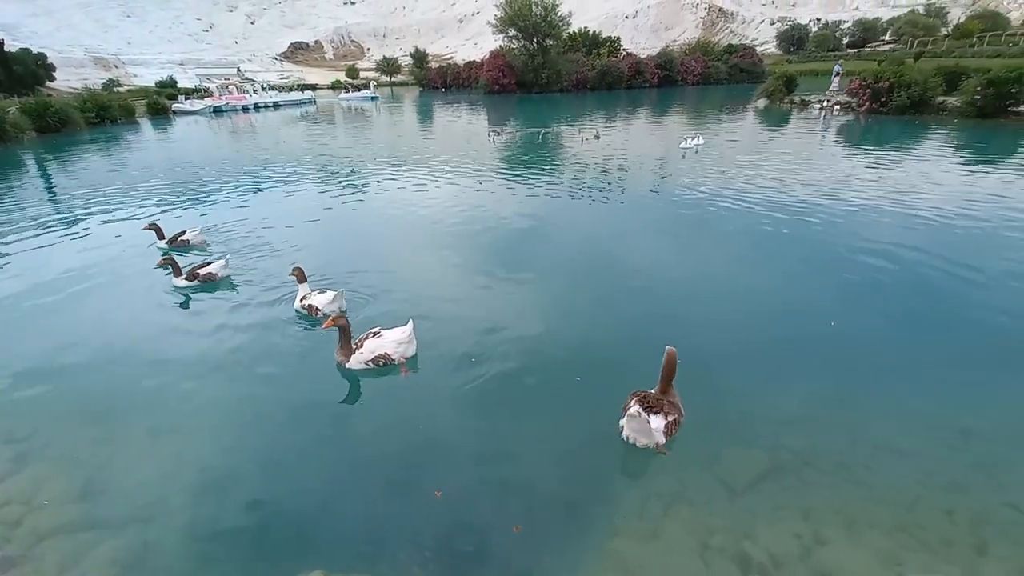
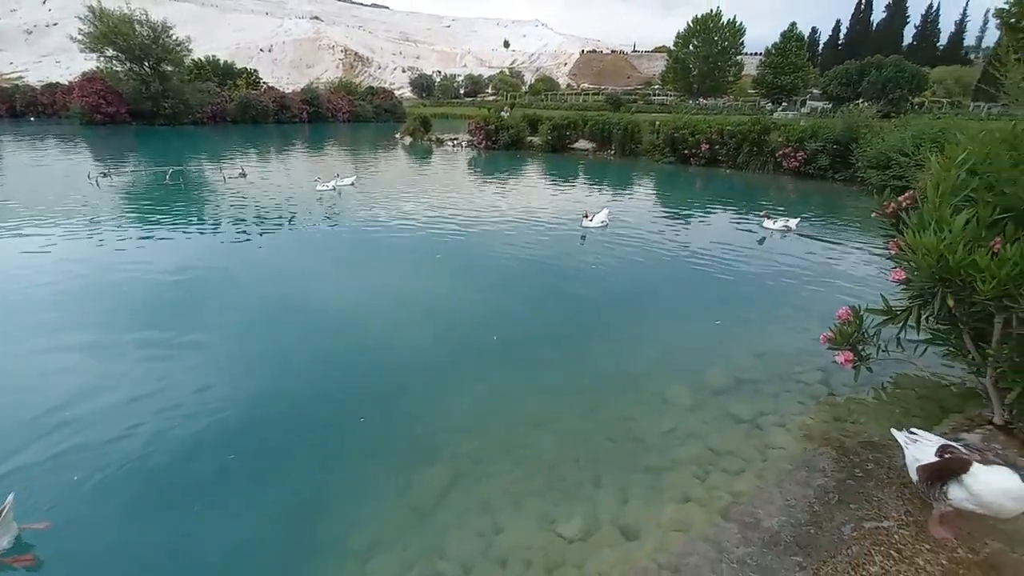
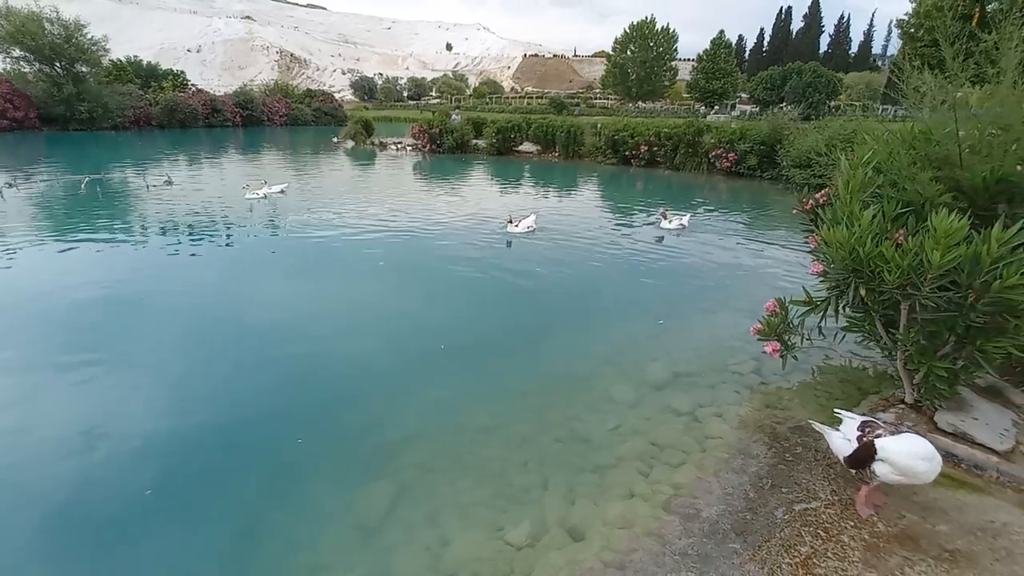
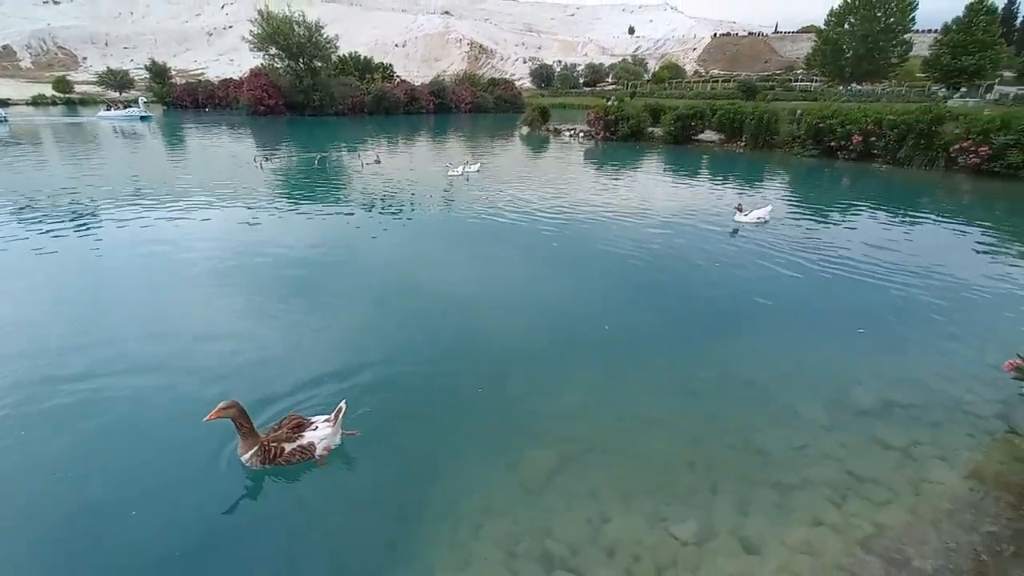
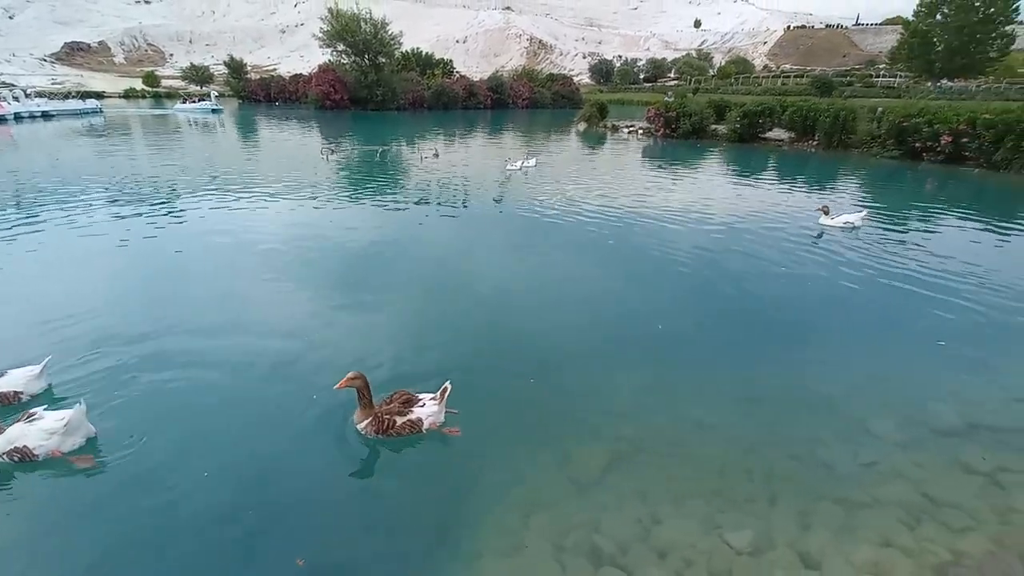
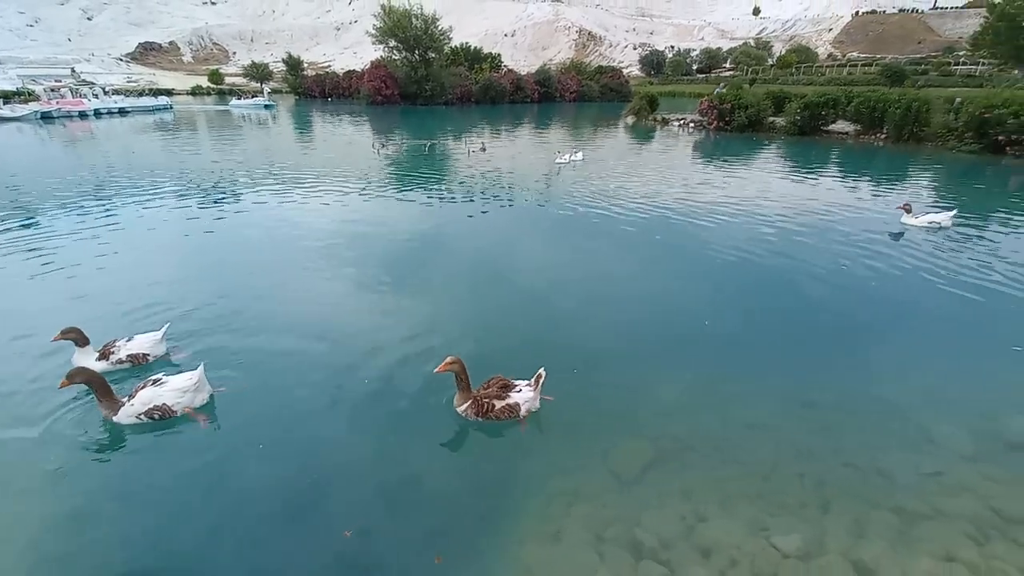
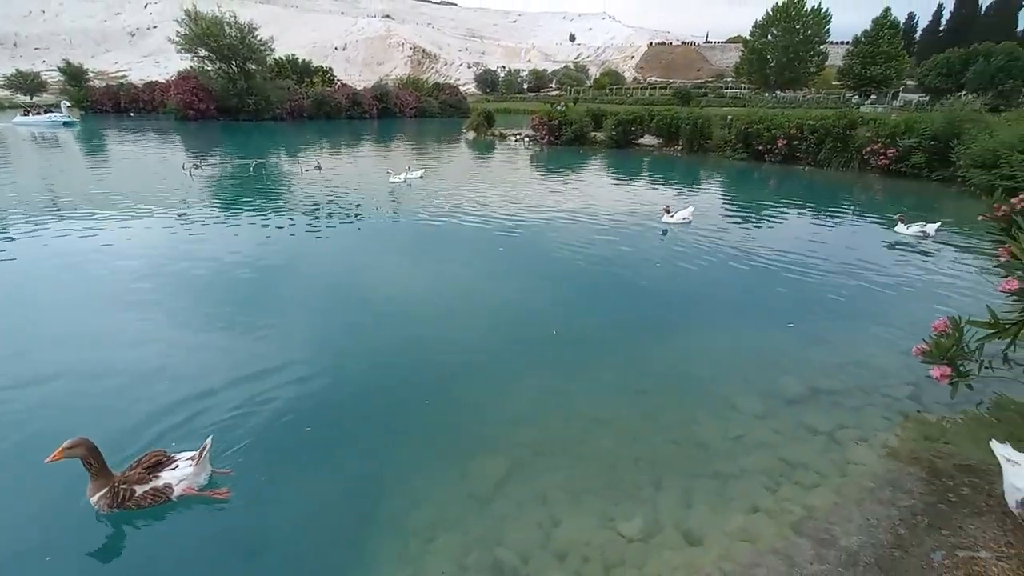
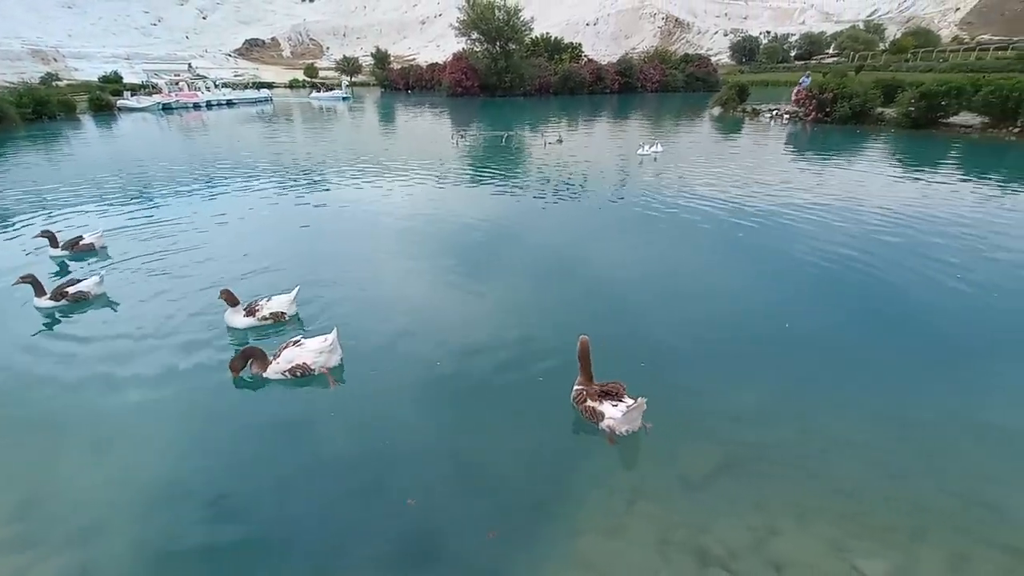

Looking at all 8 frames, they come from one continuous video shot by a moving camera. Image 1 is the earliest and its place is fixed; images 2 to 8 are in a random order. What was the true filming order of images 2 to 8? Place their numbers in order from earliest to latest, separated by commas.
8, 6, 5, 4, 7, 2, 3
